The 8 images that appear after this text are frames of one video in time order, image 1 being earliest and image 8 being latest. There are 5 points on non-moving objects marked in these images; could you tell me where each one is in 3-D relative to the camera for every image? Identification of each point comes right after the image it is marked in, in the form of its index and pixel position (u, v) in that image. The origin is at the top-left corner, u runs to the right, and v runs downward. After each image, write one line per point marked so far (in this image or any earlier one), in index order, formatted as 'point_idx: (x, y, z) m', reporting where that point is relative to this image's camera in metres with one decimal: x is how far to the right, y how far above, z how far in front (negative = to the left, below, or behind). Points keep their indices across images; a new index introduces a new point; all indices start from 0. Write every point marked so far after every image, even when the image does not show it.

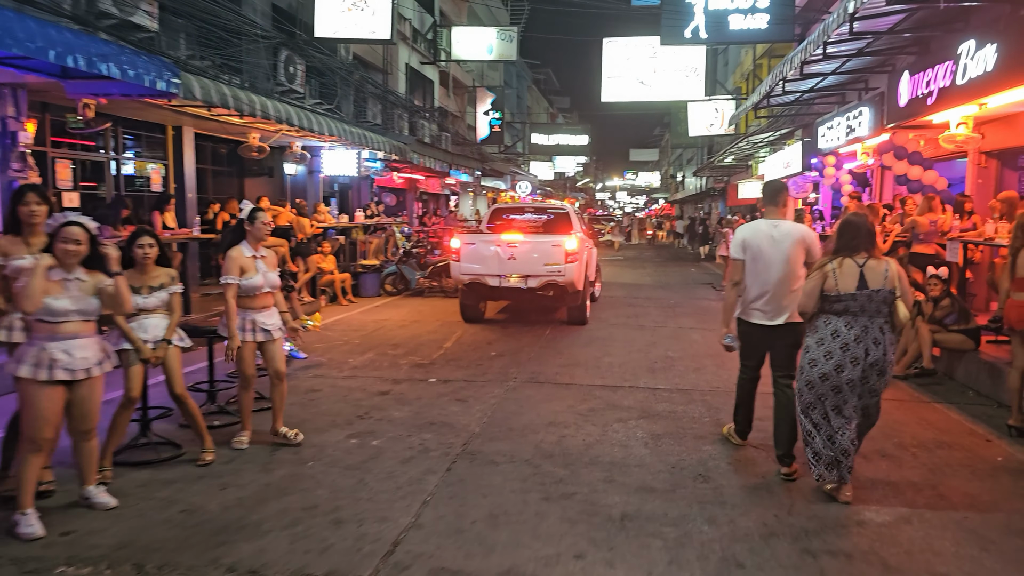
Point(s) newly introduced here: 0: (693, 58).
0: (+4.2, +5.3, +17.9) m
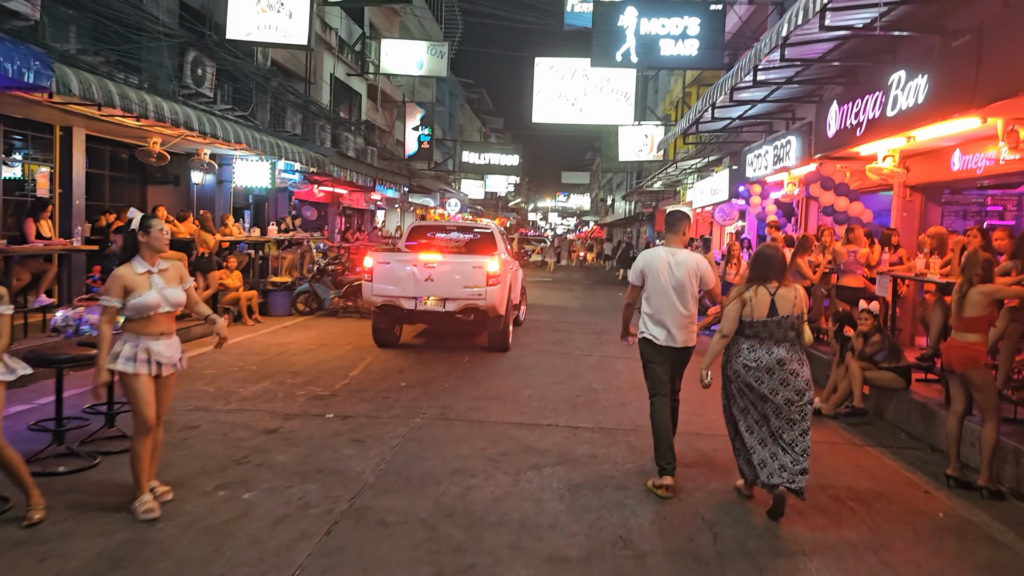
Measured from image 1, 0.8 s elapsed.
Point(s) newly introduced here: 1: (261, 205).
0: (+2.6, +4.7, +17.8) m
1: (-5.5, +1.8, +17.1) m
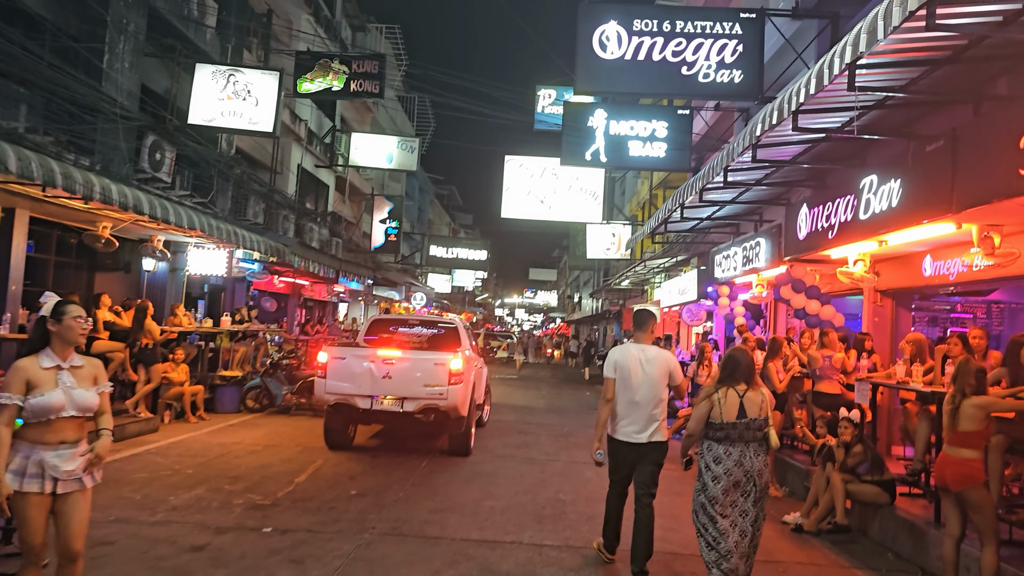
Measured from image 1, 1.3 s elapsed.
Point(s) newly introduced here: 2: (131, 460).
0: (+1.8, +2.5, +17.9) m
1: (-6.2, -0.1, +16.5) m
2: (-3.9, -1.8, +8.1) m
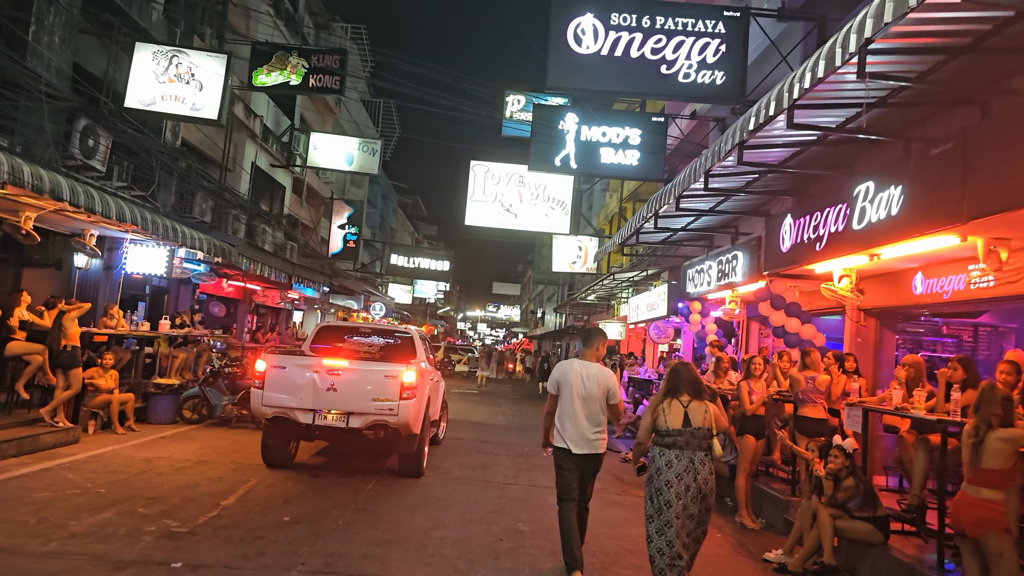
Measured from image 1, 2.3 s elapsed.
0: (+1.1, +2.2, +17.3) m
1: (-7.0, -0.2, +15.5) m
2: (-4.4, -1.7, +7.1) m
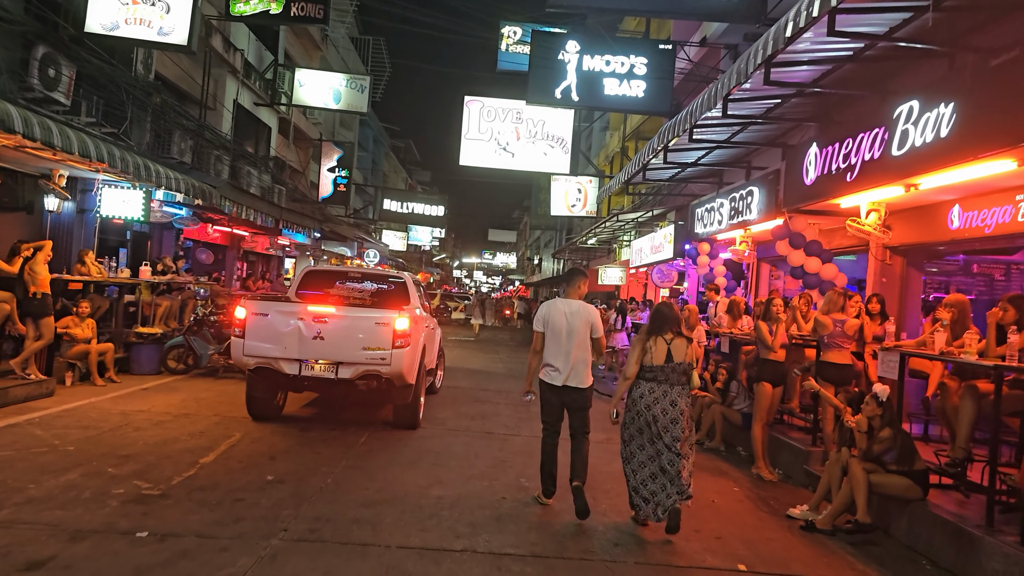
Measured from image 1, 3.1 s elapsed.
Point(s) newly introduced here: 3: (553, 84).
0: (+1.0, +3.4, +16.5) m
1: (-7.0, +0.9, +14.8) m
2: (-4.3, -1.2, +6.6) m
3: (+0.6, +3.1, +11.9) m
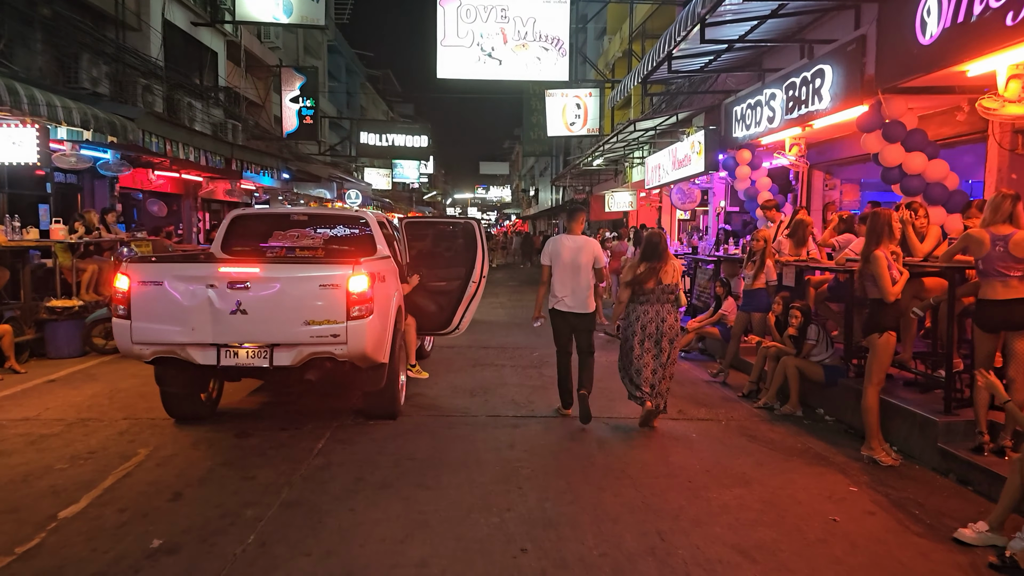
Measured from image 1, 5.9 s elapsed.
0: (+0.7, +4.6, +14.0) m
1: (-7.1, +1.5, +12.5) m
2: (-4.2, -1.1, +4.5) m
3: (+0.4, +4.0, +9.5) m
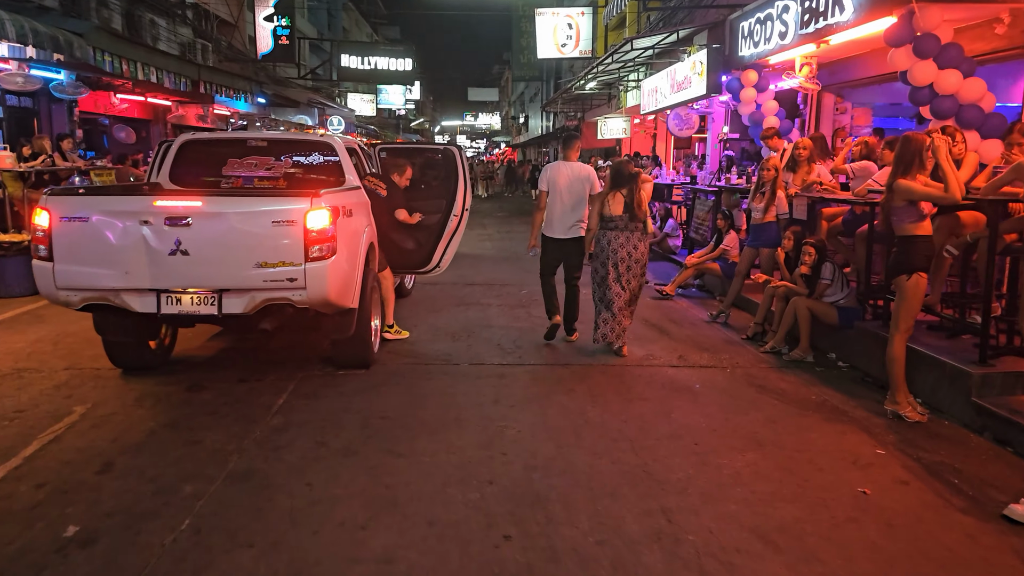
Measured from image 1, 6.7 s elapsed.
0: (+0.5, +5.8, +12.9) m
1: (-7.3, +2.5, +11.6) m
2: (-4.3, -0.8, +3.9) m
3: (+0.3, +4.7, +8.4) m
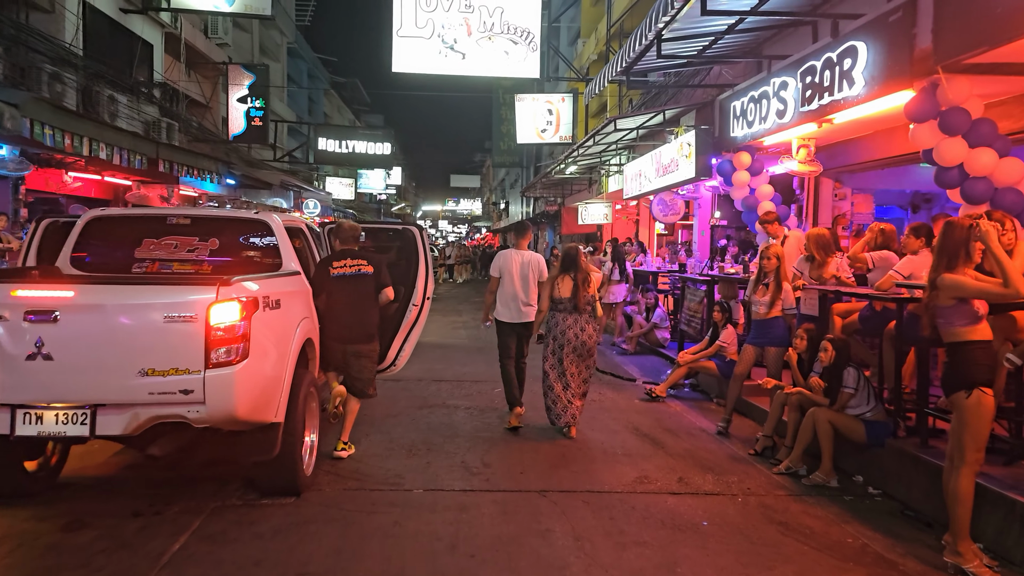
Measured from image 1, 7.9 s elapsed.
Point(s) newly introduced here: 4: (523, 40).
0: (+0.2, +4.3, +12.6) m
1: (-7.6, +1.3, +10.7) m
2: (-4.5, -1.2, +2.8) m
3: (0.0, +3.7, +8.0) m
4: (+0.2, +4.0, +12.6) m
